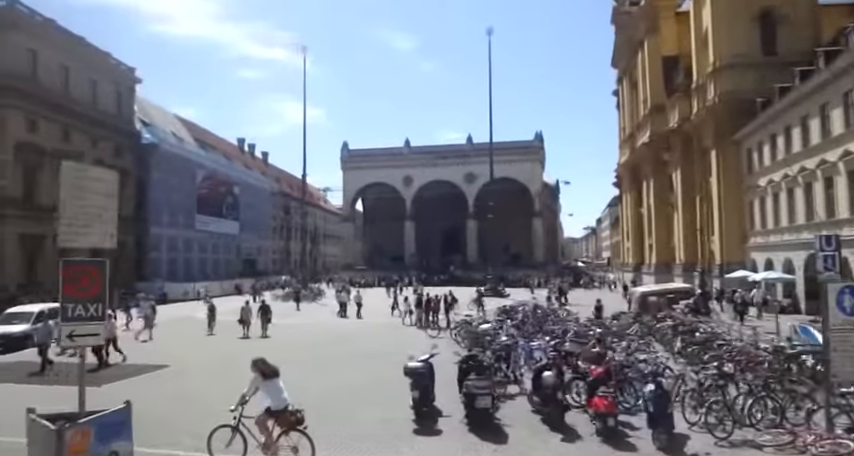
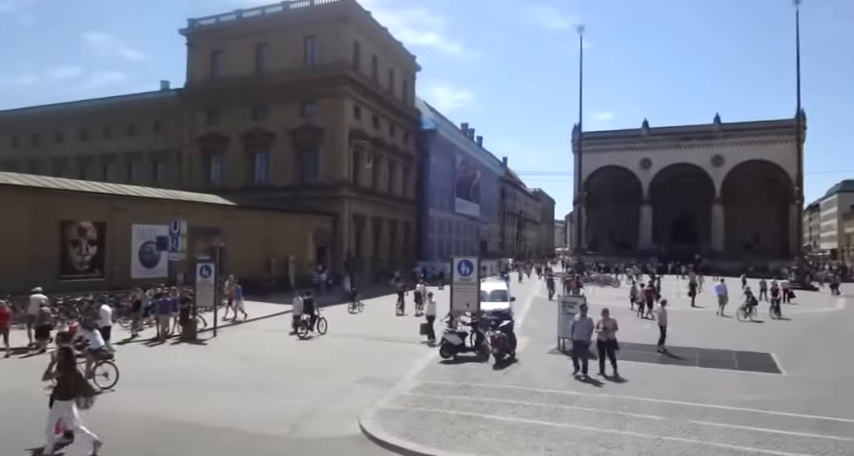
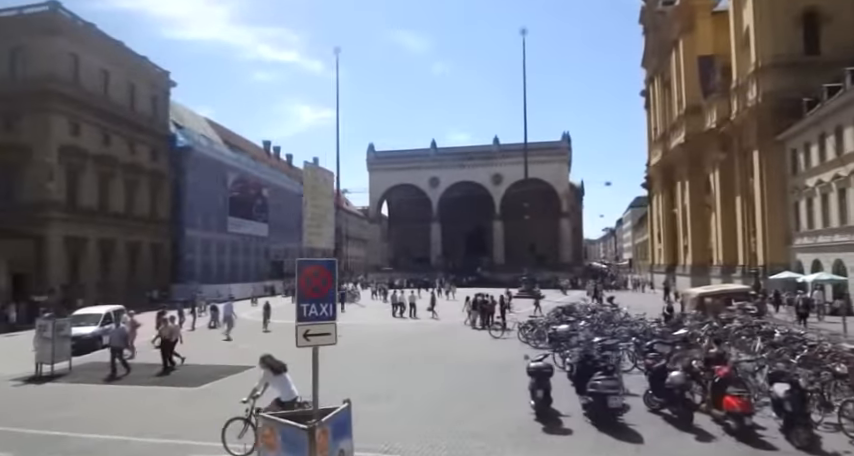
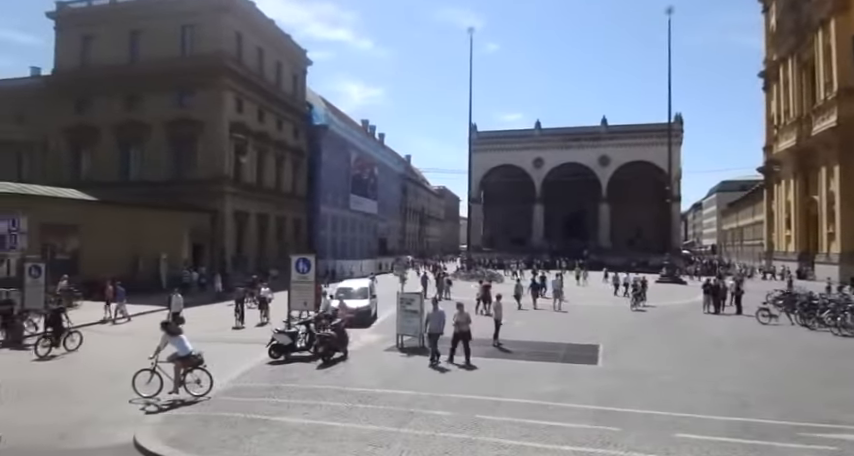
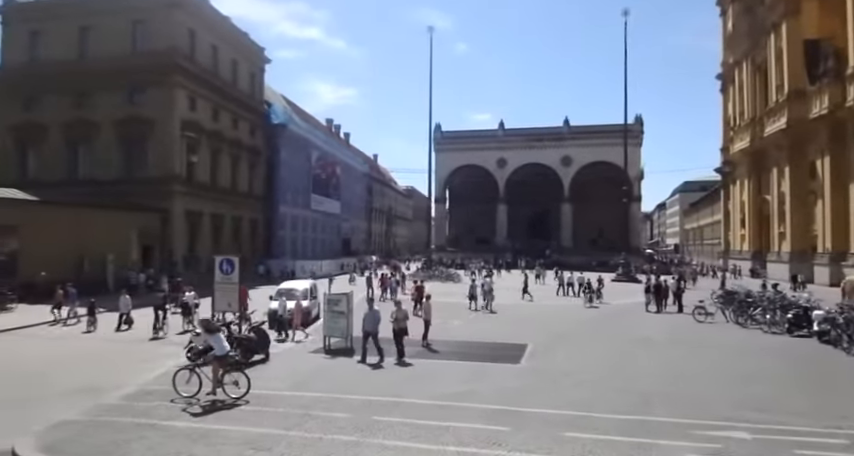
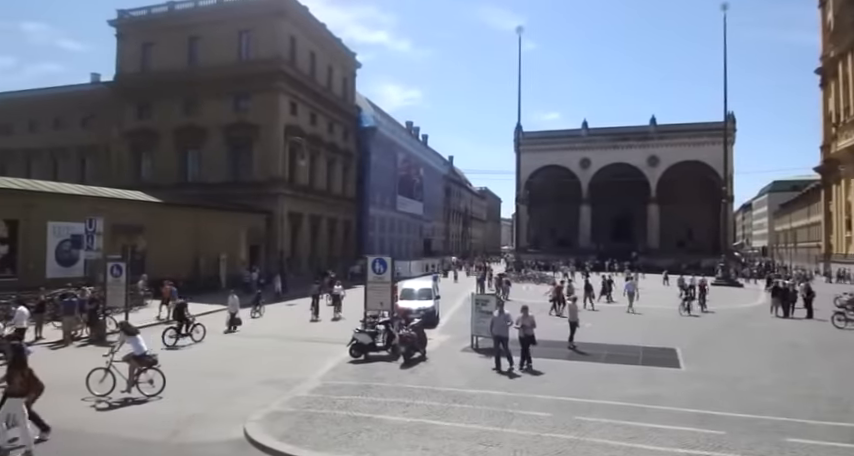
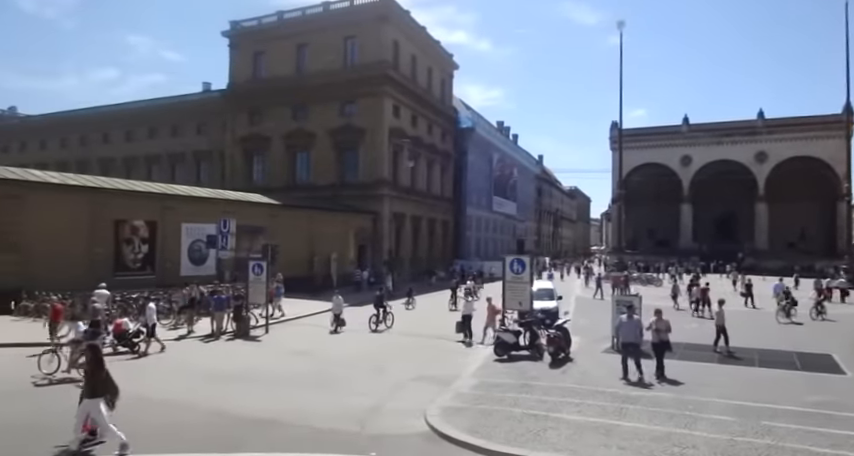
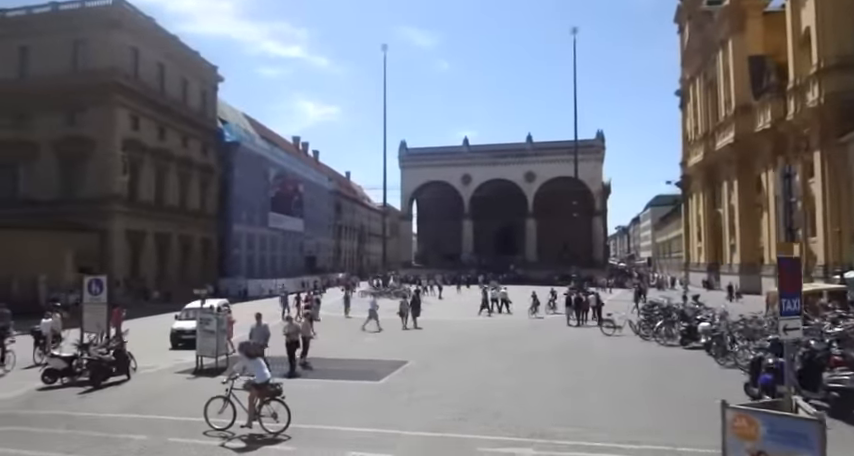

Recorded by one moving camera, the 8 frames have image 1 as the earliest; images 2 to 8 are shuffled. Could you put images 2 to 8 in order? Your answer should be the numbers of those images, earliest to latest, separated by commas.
3, 8, 5, 4, 6, 2, 7
